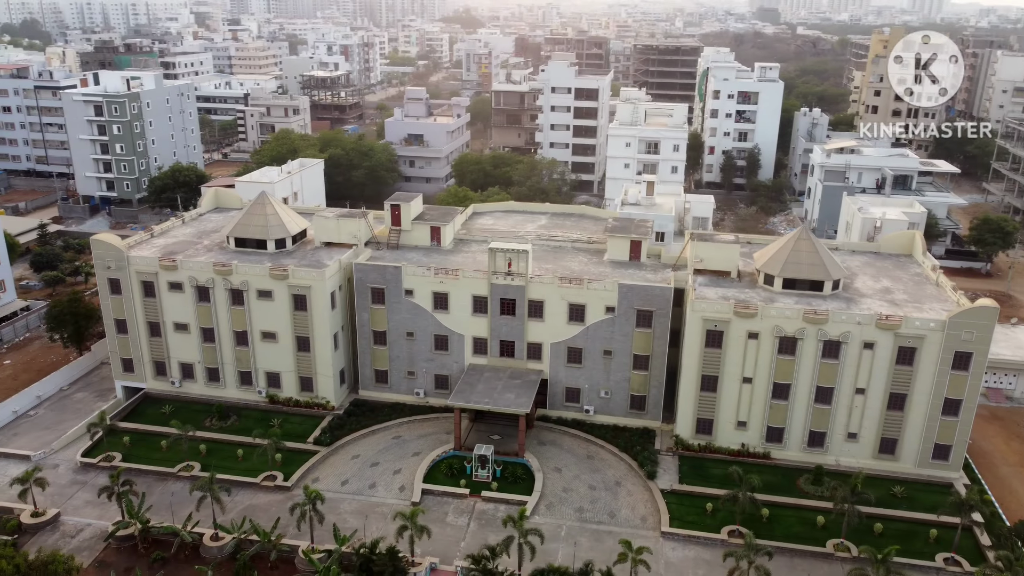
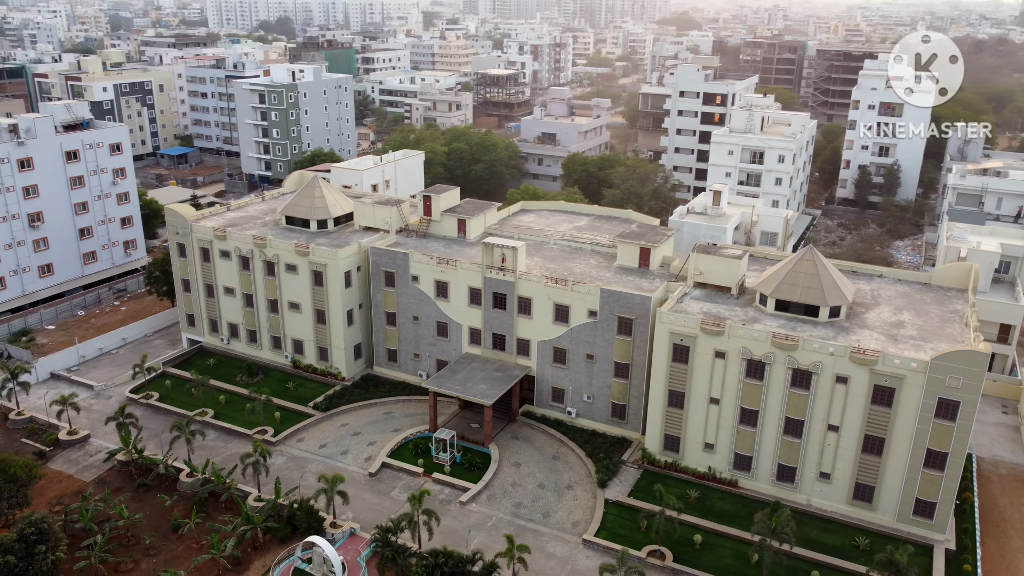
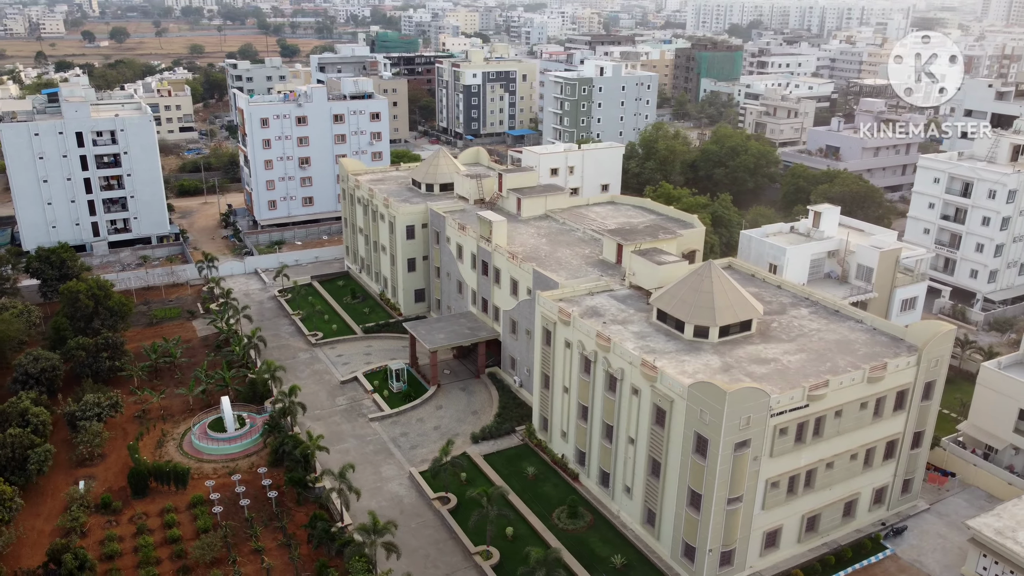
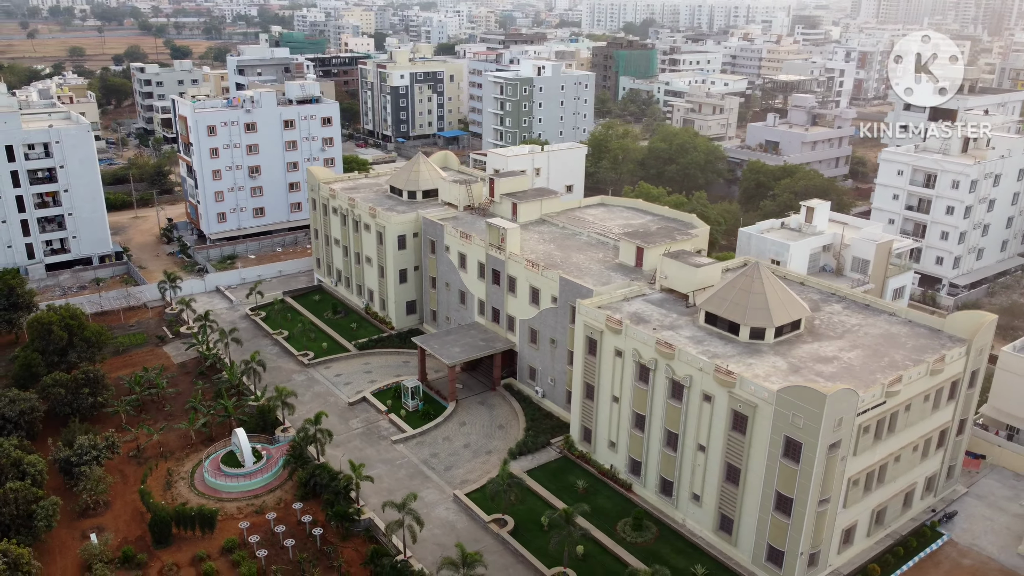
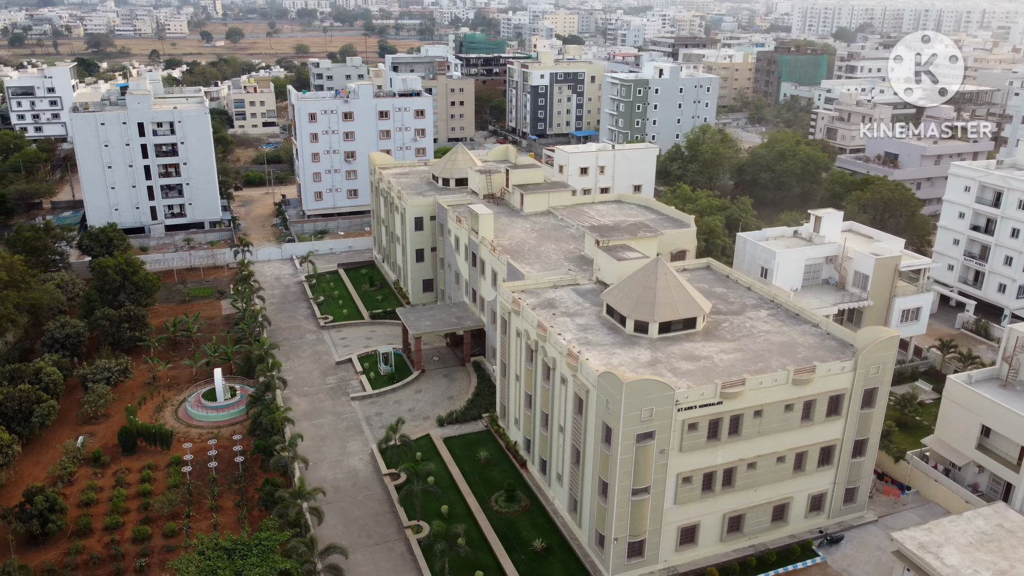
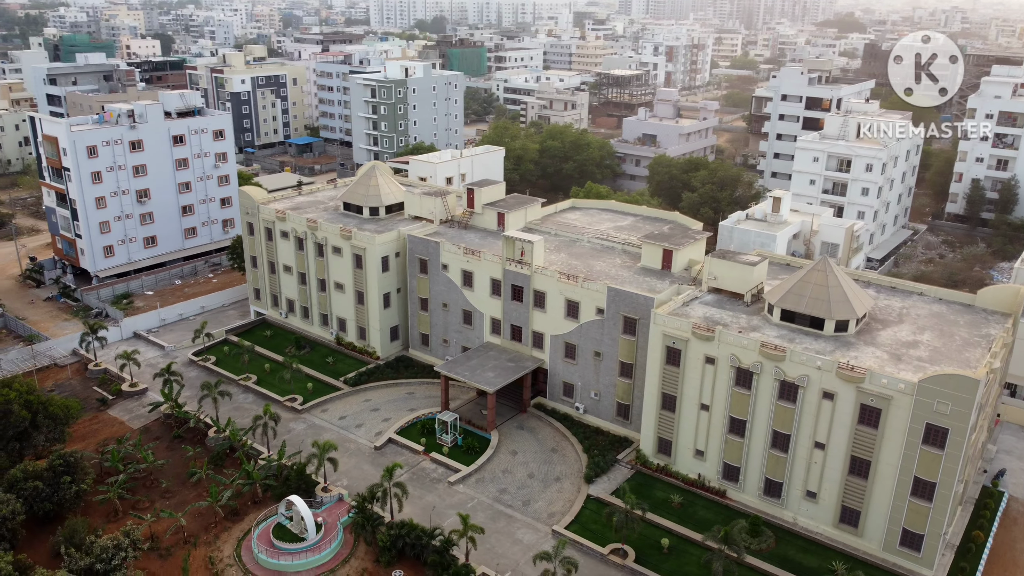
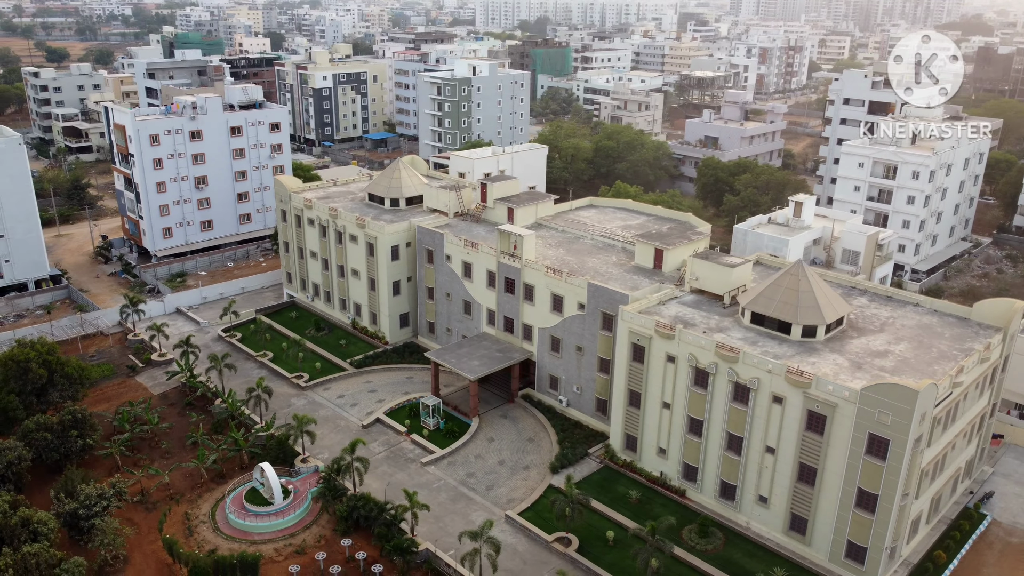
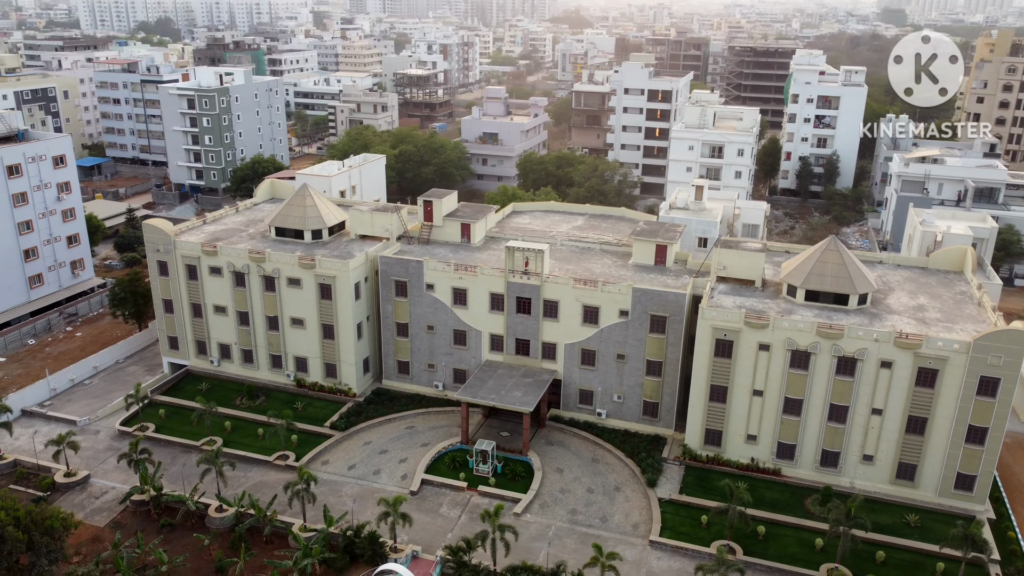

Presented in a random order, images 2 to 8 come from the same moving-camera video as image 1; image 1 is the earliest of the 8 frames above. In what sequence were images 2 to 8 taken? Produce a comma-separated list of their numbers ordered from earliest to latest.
8, 2, 6, 7, 4, 3, 5
